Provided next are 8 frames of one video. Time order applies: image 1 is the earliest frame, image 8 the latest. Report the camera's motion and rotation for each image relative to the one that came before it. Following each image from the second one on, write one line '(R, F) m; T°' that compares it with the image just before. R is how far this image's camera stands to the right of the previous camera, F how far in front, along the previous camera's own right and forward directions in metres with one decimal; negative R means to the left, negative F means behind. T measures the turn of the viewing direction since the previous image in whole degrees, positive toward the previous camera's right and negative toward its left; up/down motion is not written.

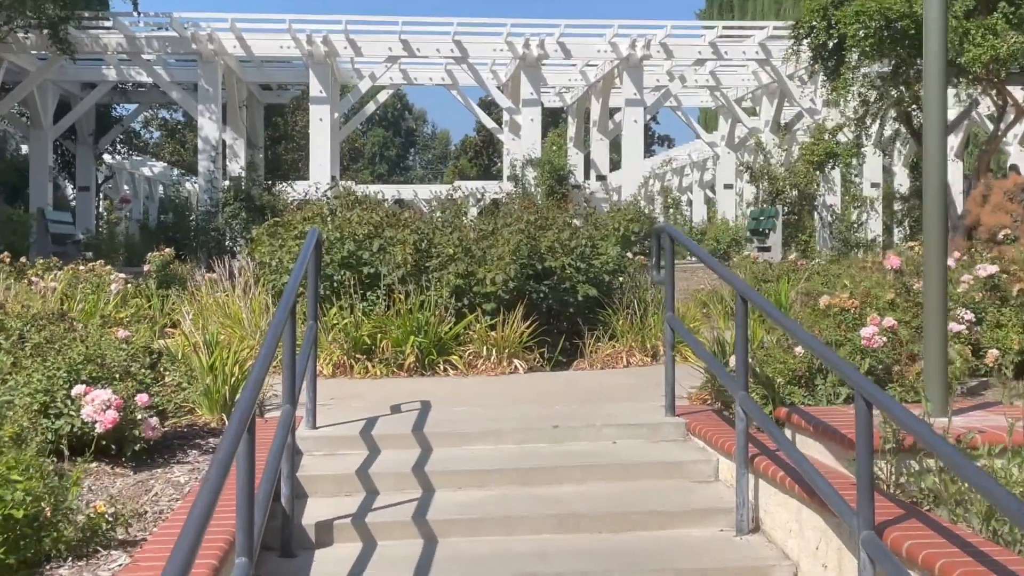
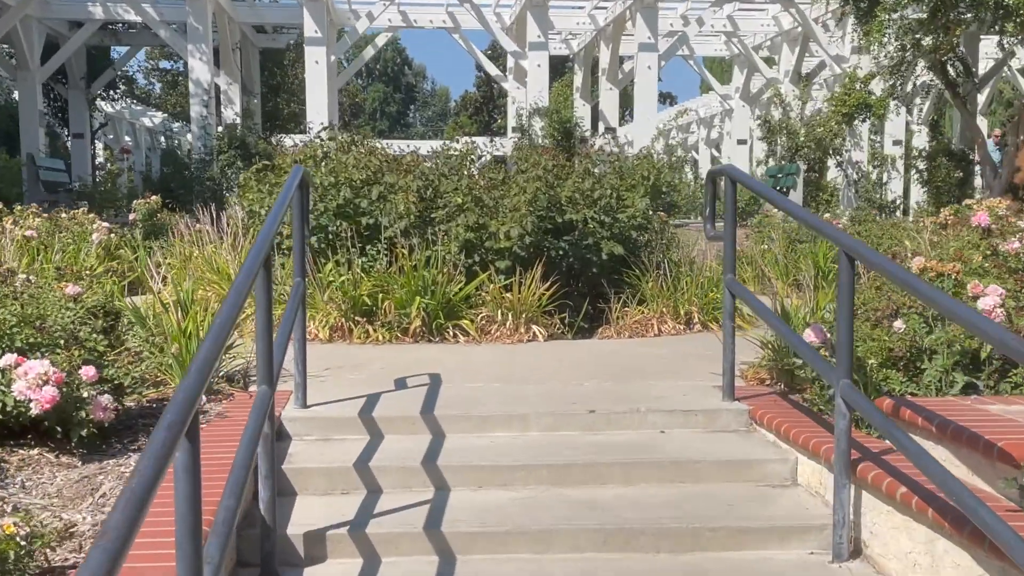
(-0.1, +1.1) m; 0°
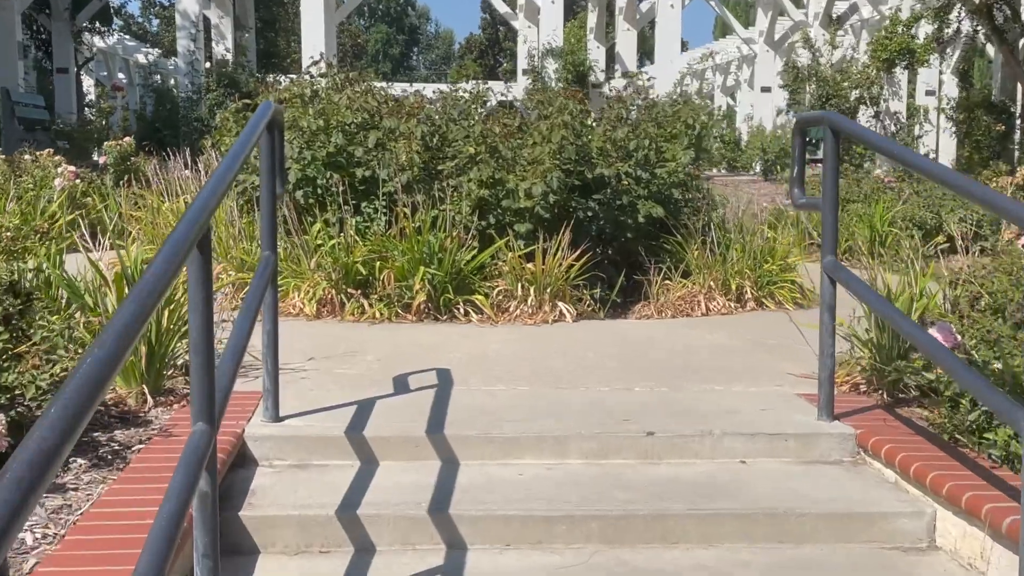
(-0.1, +1.3) m; 0°
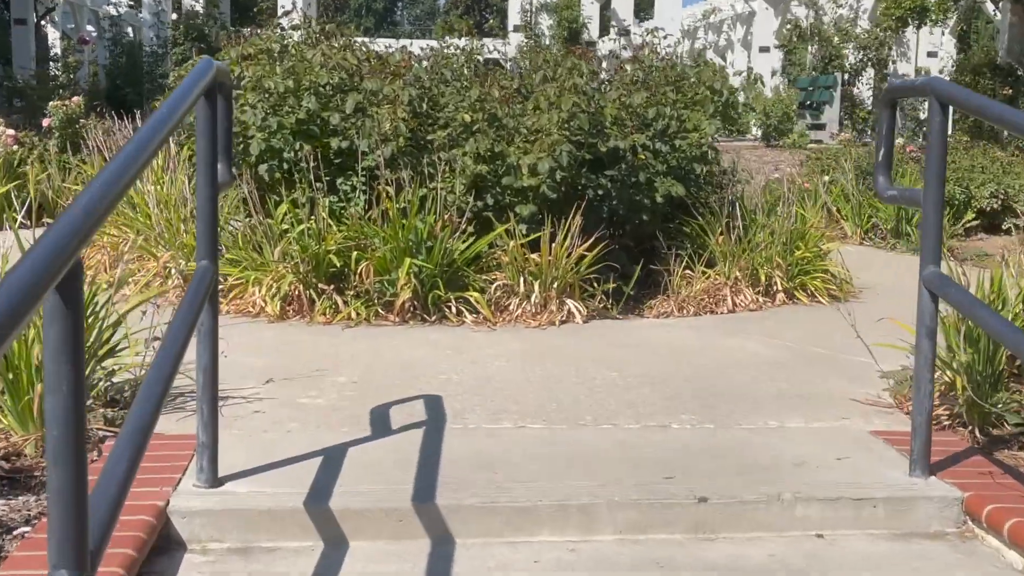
(-0.1, +1.0) m; +1°
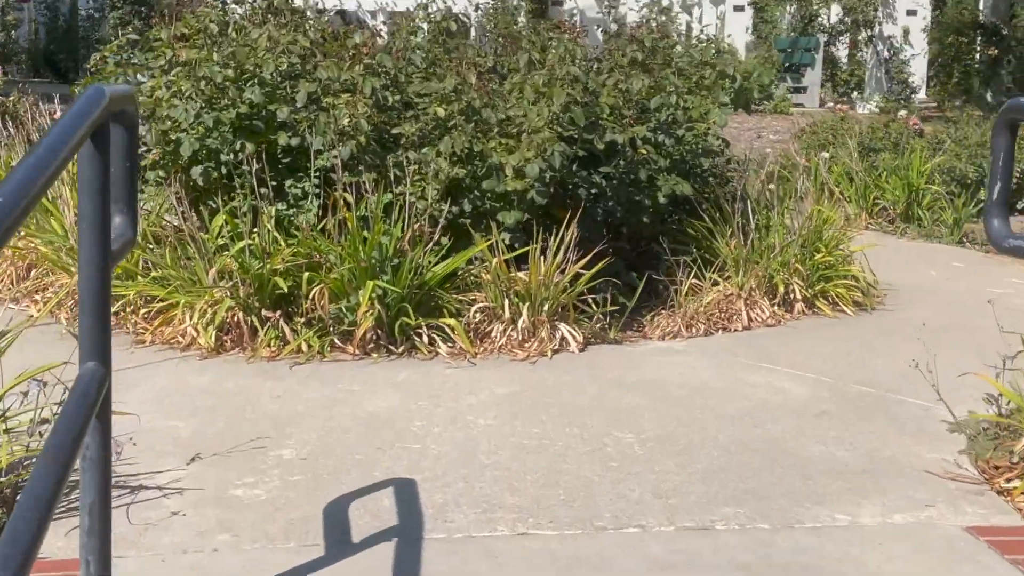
(-0.1, +0.9) m; +2°
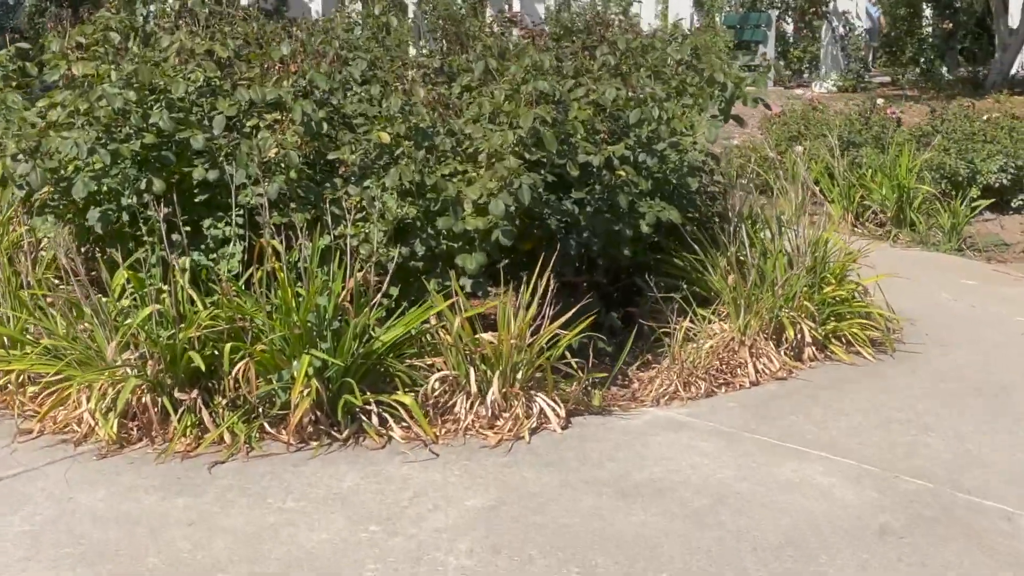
(-0.1, +0.9) m; +3°
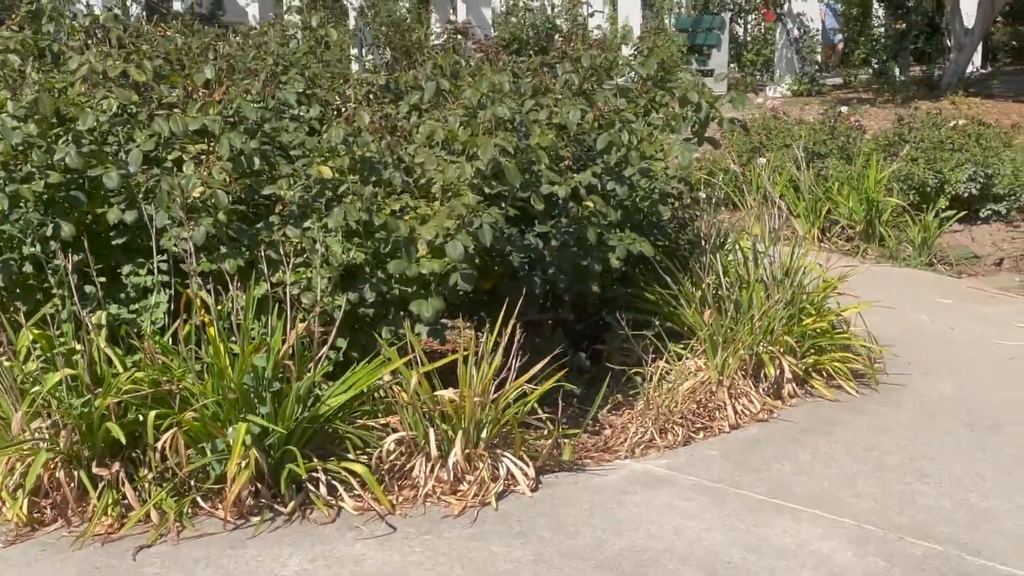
(0.0, +0.4) m; +2°
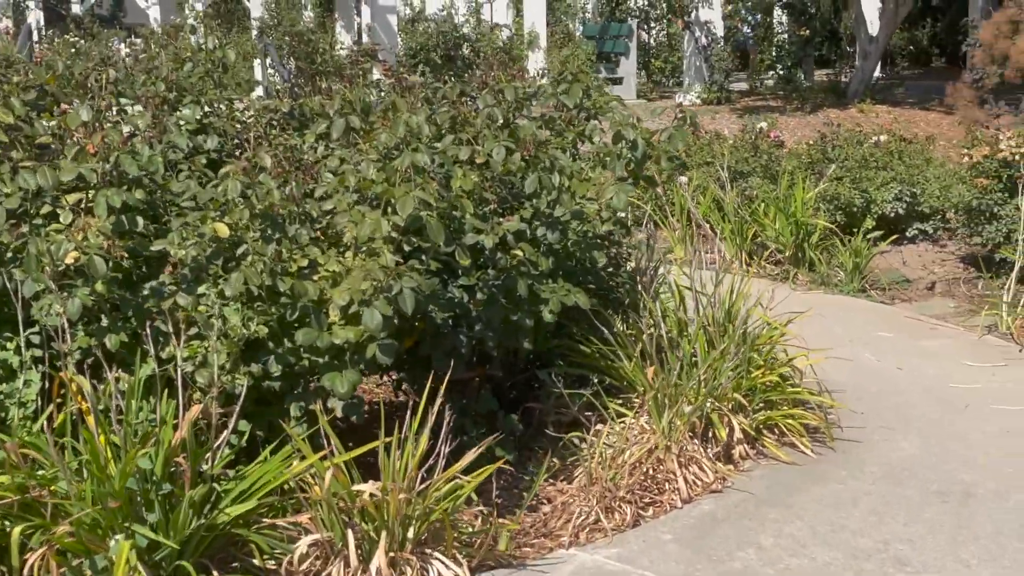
(-0.1, +0.5) m; +4°
